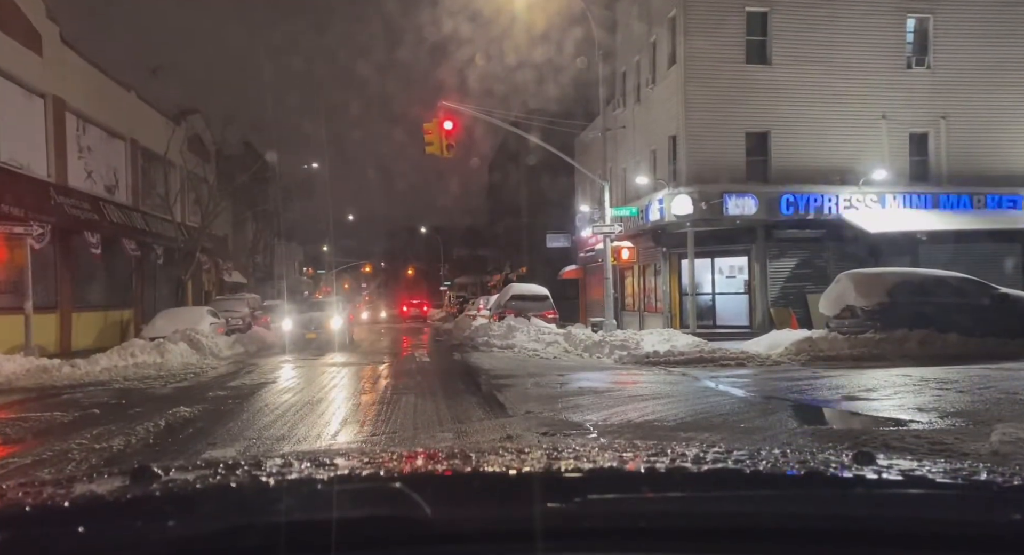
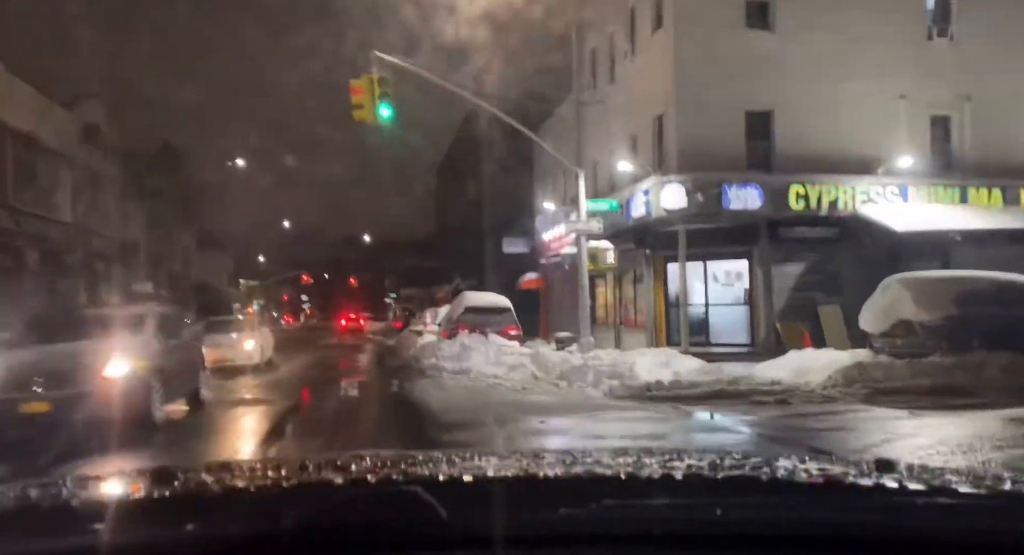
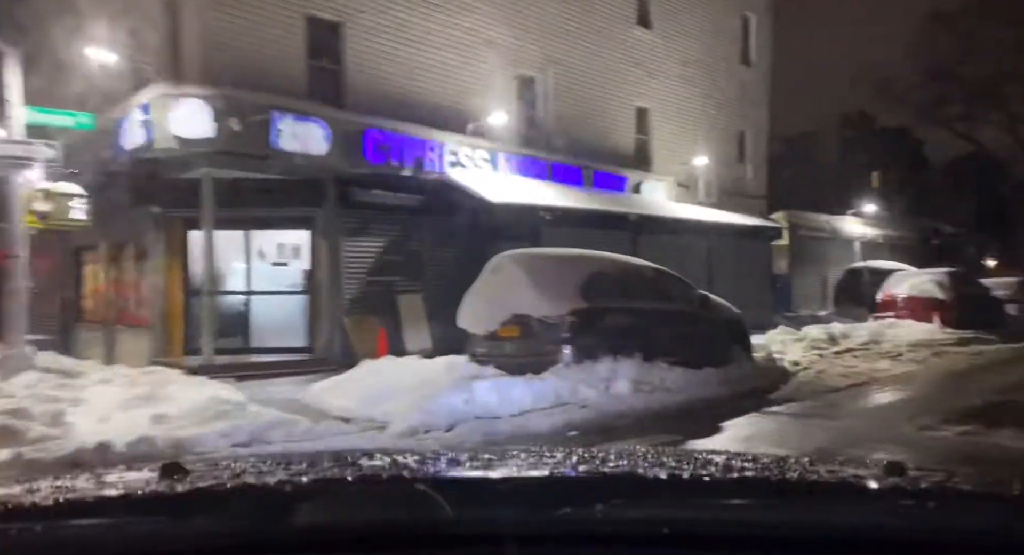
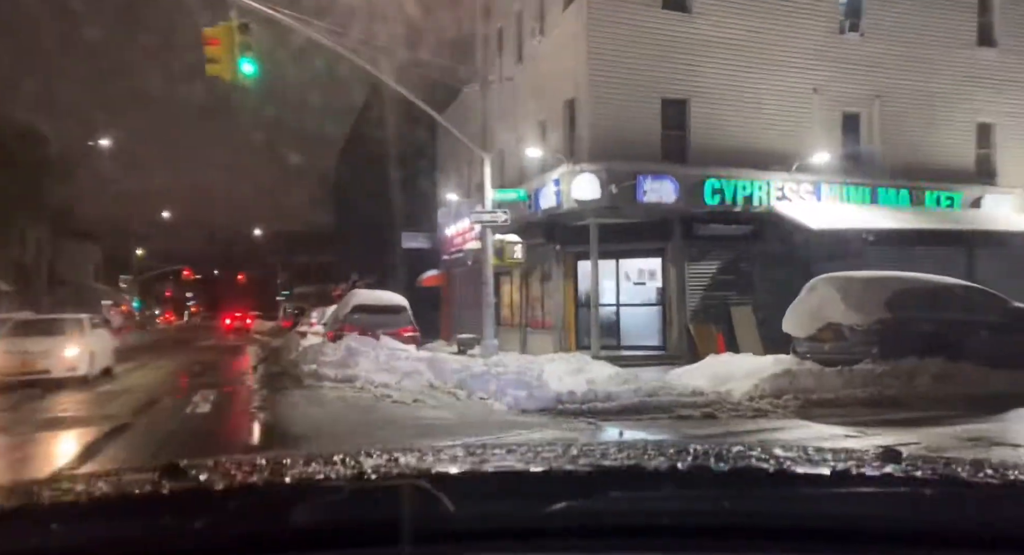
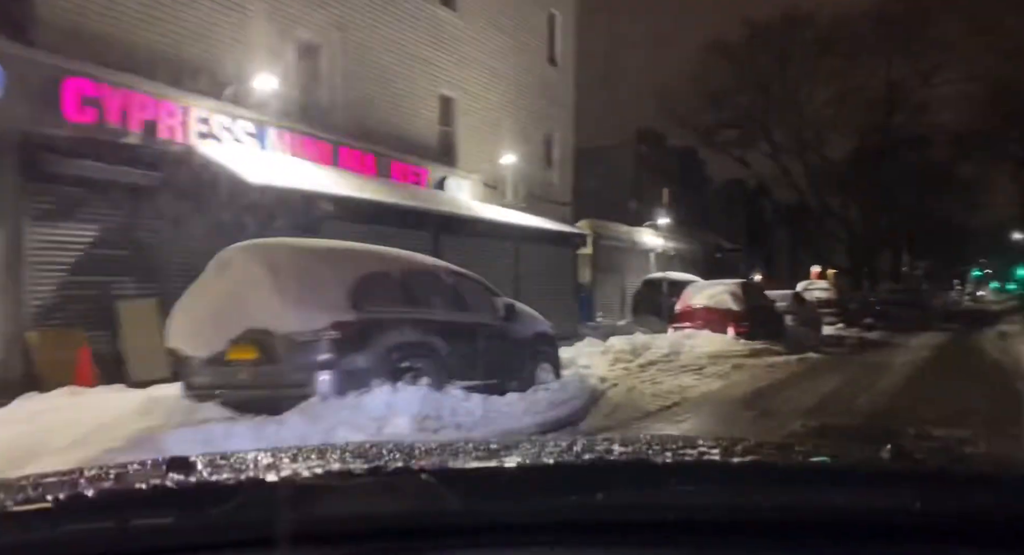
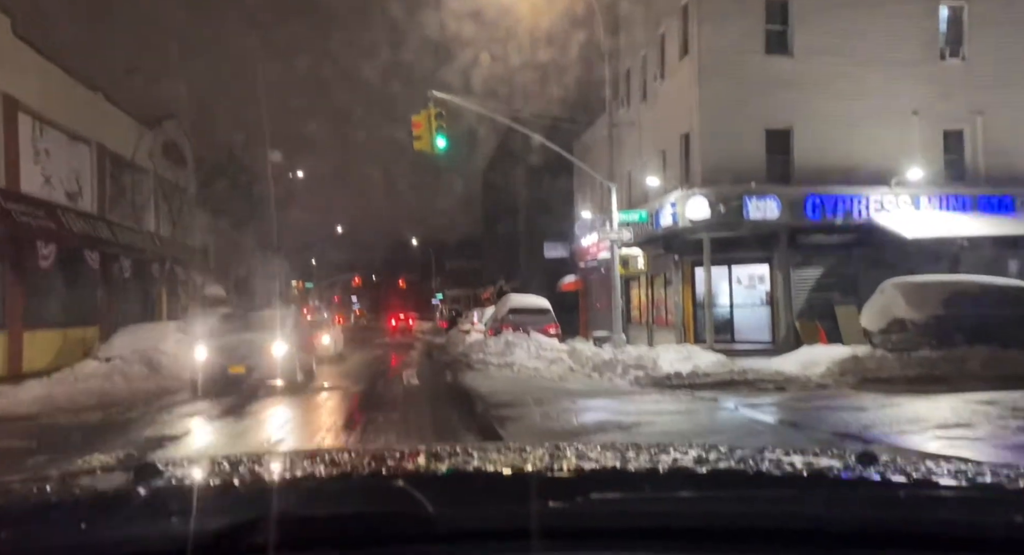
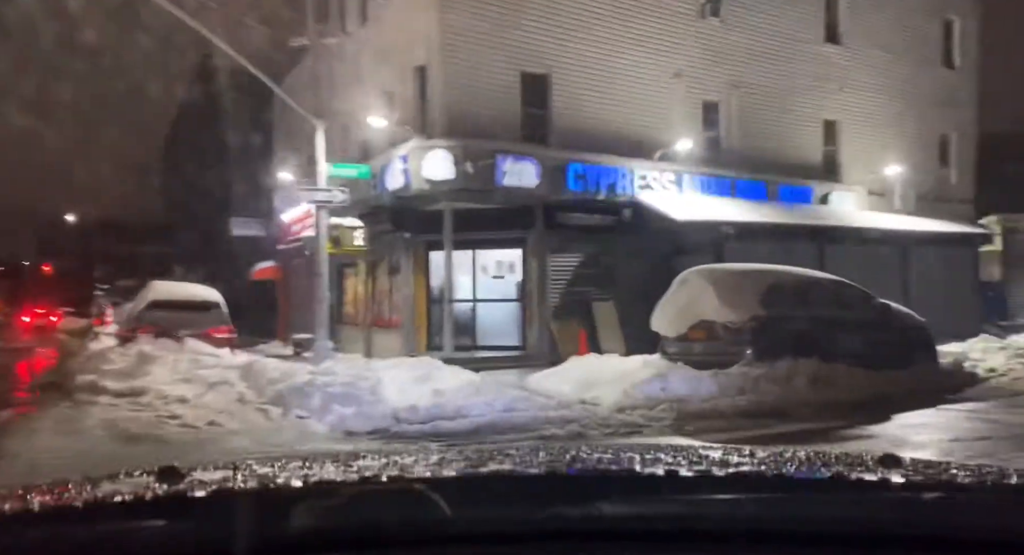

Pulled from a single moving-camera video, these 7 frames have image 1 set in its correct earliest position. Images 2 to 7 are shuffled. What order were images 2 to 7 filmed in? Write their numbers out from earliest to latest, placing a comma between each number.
6, 2, 4, 7, 3, 5
